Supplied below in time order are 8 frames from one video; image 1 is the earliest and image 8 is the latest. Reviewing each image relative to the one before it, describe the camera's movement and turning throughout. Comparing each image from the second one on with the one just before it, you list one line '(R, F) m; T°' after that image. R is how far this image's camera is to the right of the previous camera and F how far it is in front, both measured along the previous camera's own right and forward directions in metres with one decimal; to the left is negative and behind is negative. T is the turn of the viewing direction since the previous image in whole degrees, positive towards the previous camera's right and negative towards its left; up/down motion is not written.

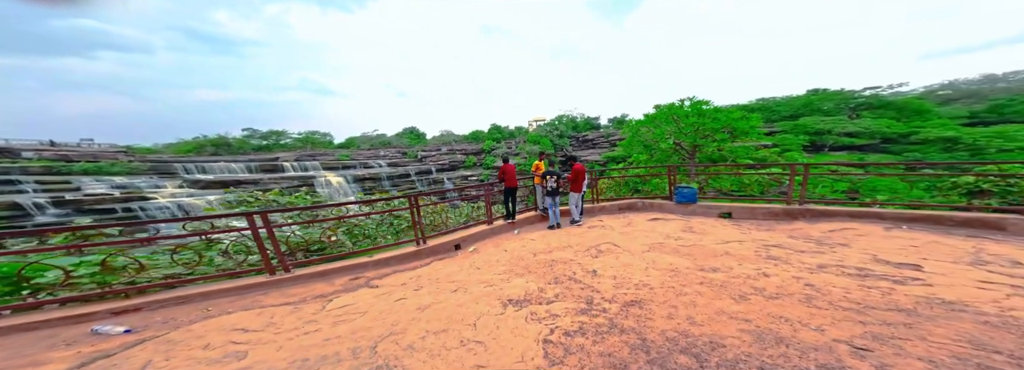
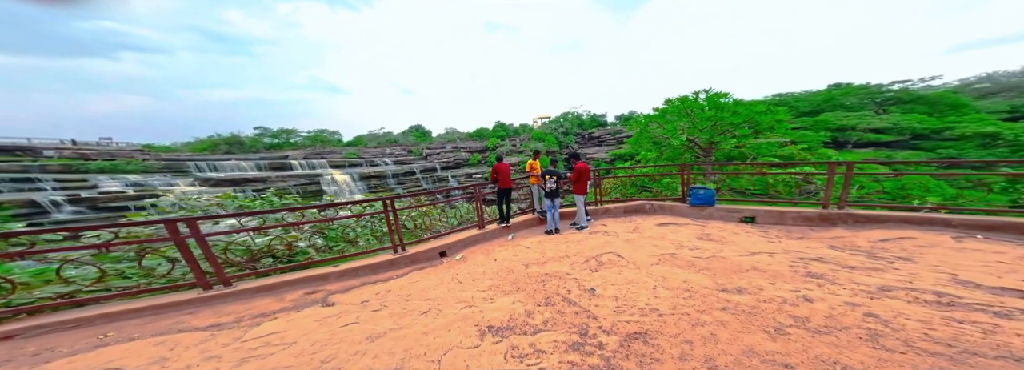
(+0.3, +0.6) m; -2°
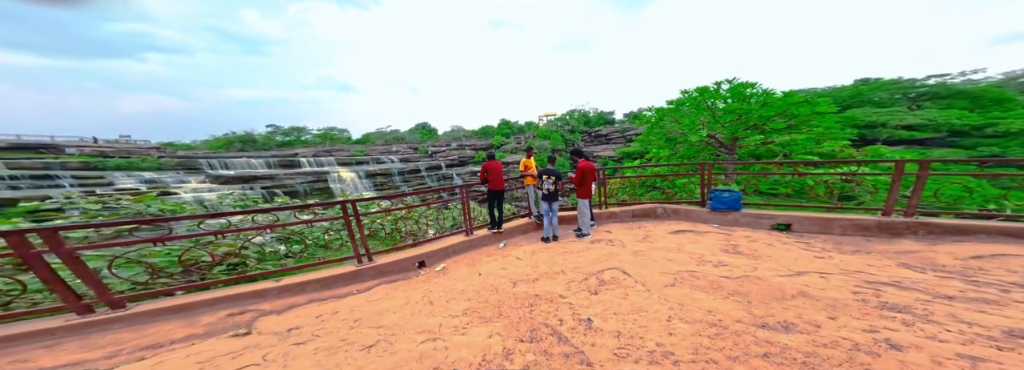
(+0.3, +0.7) m; -2°
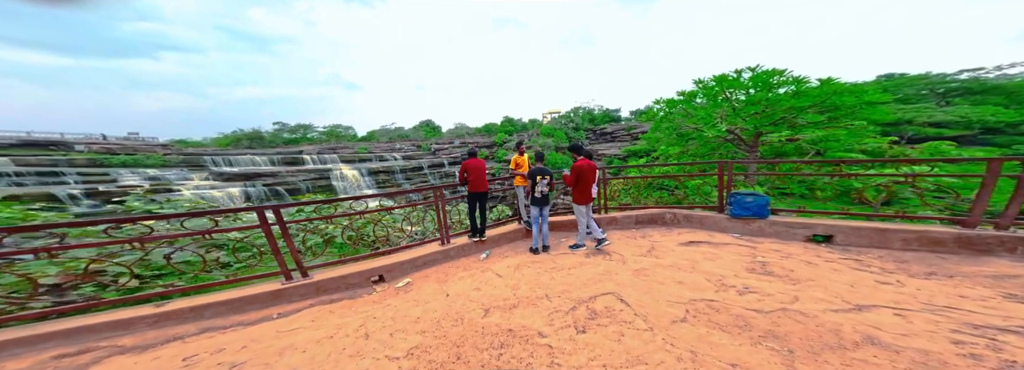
(+0.4, +0.7) m; -1°
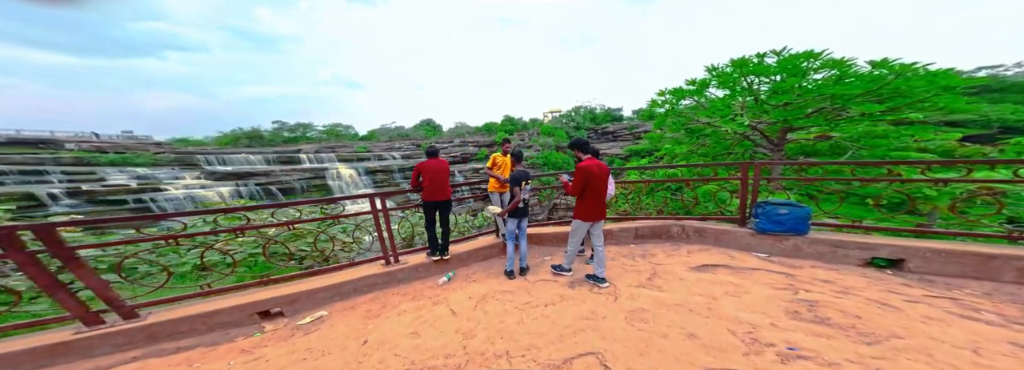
(+0.4, +0.9) m; -1°
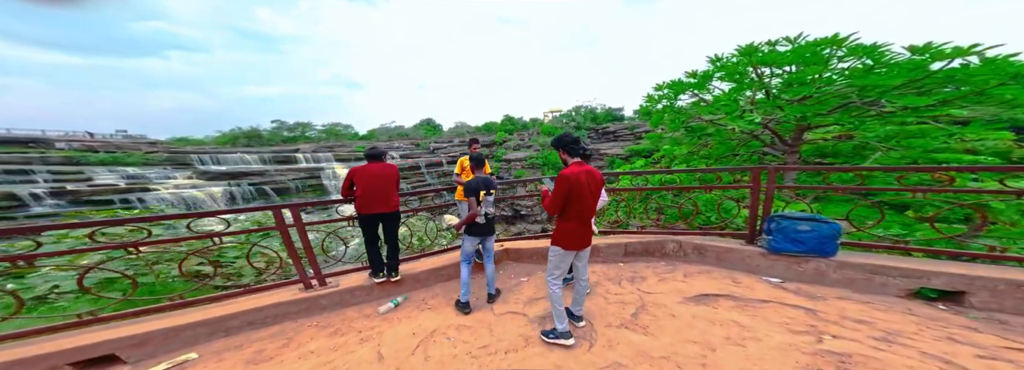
(+0.4, +0.6) m; 0°
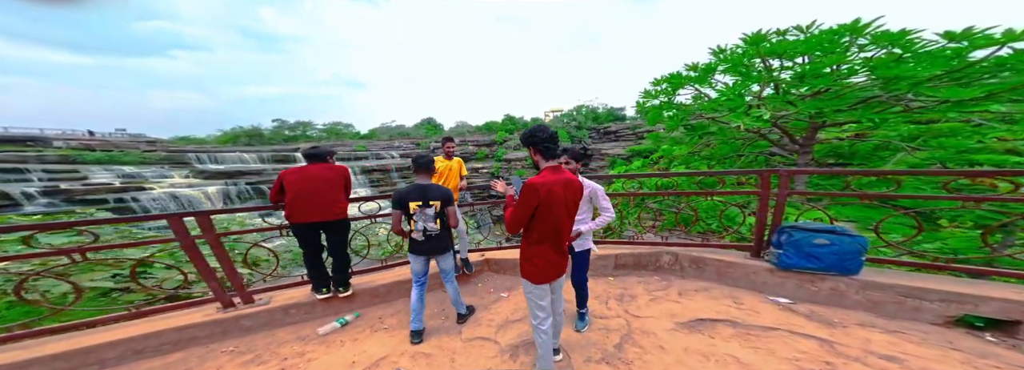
(+0.3, +0.4) m; 0°
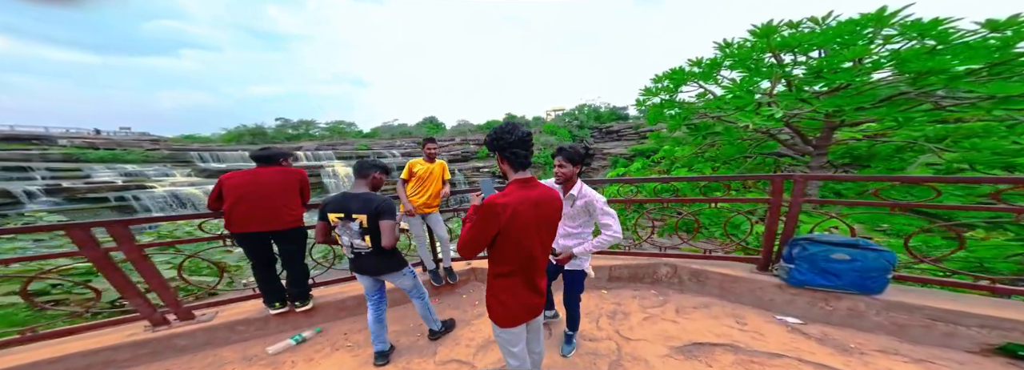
(+0.2, +0.2) m; -1°
